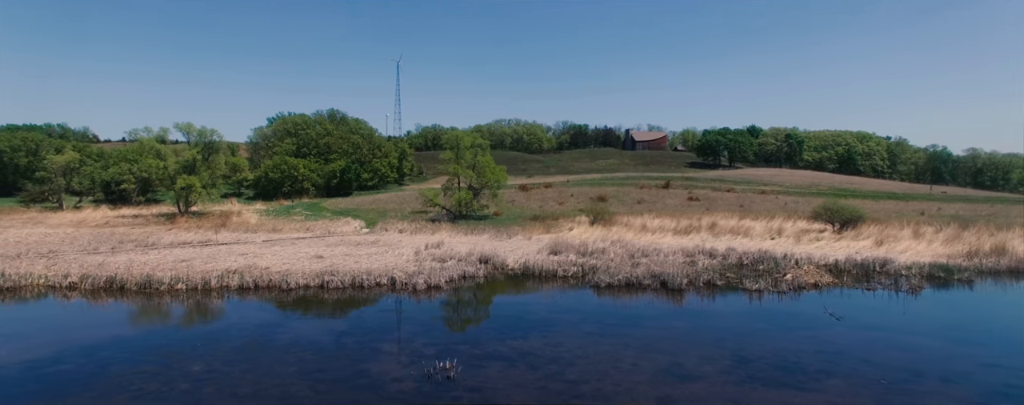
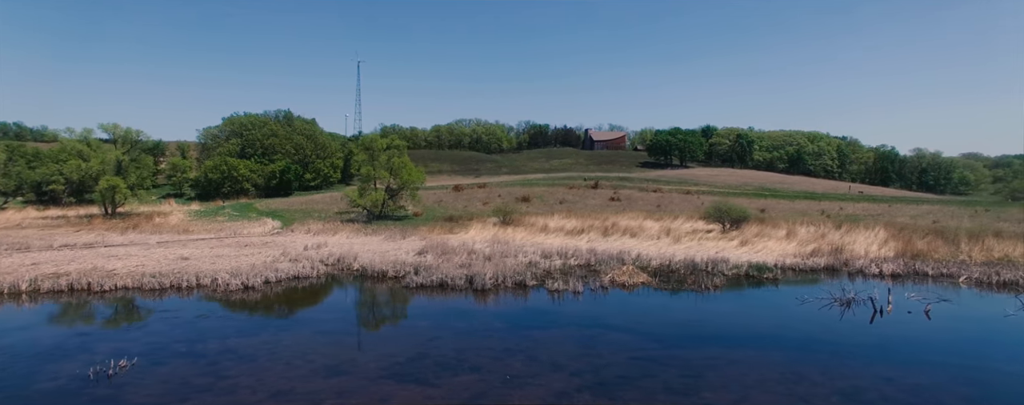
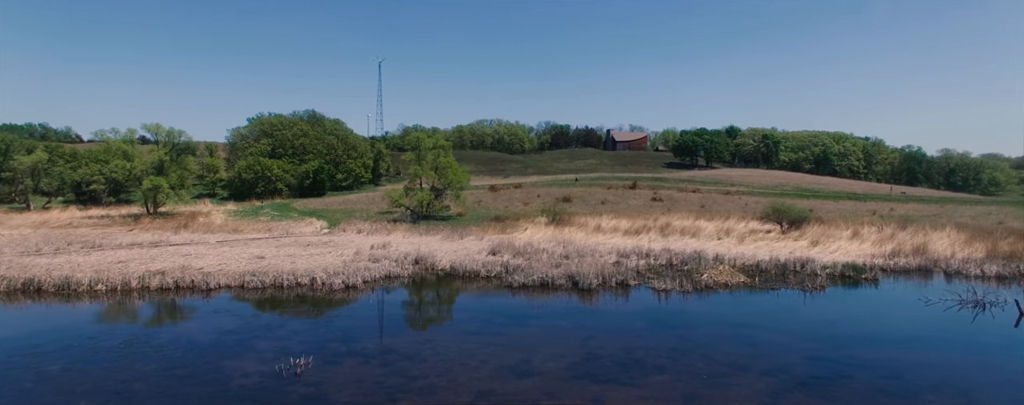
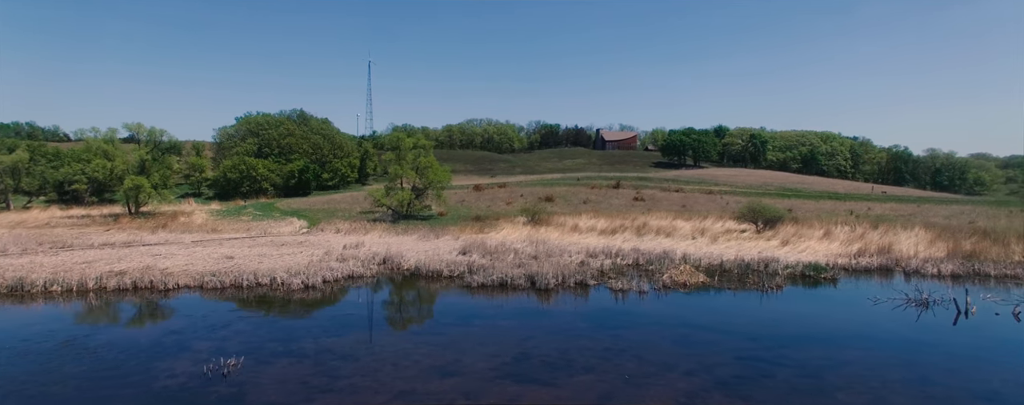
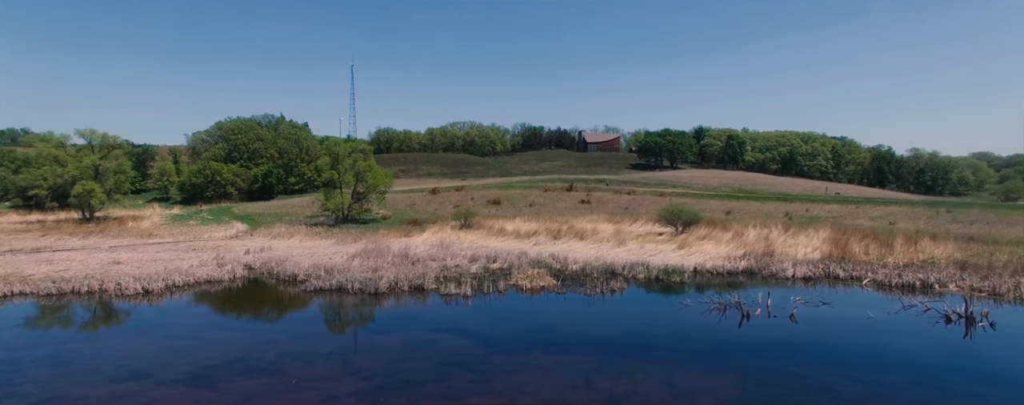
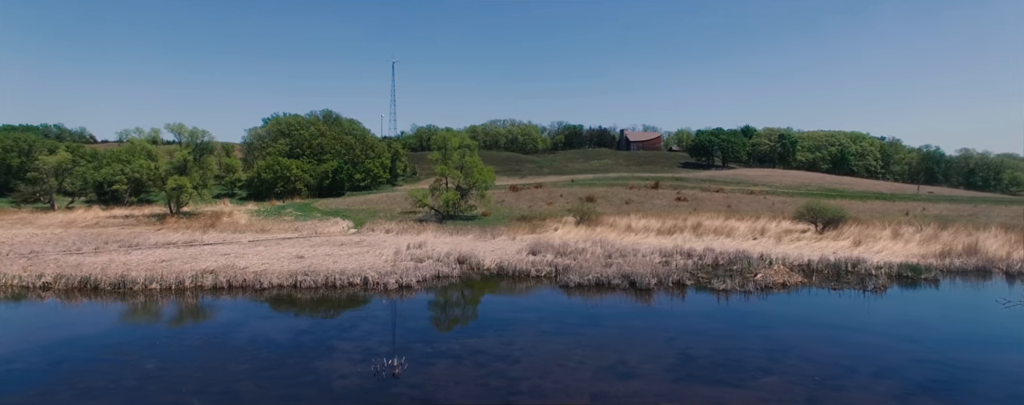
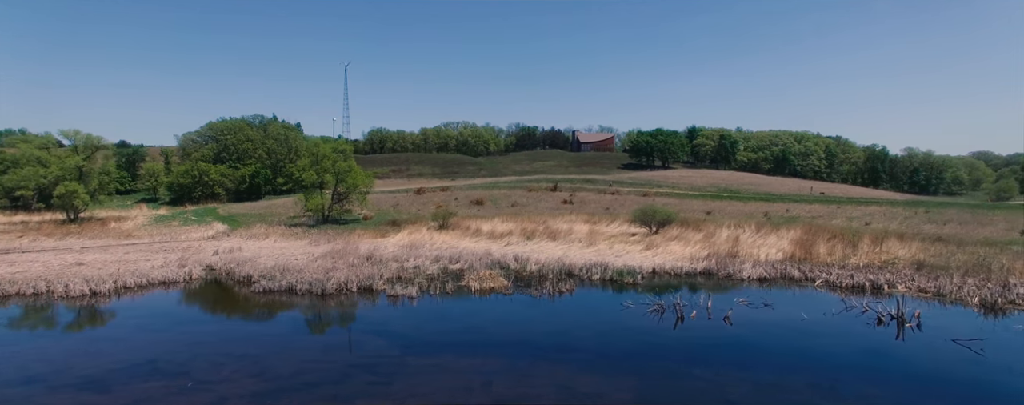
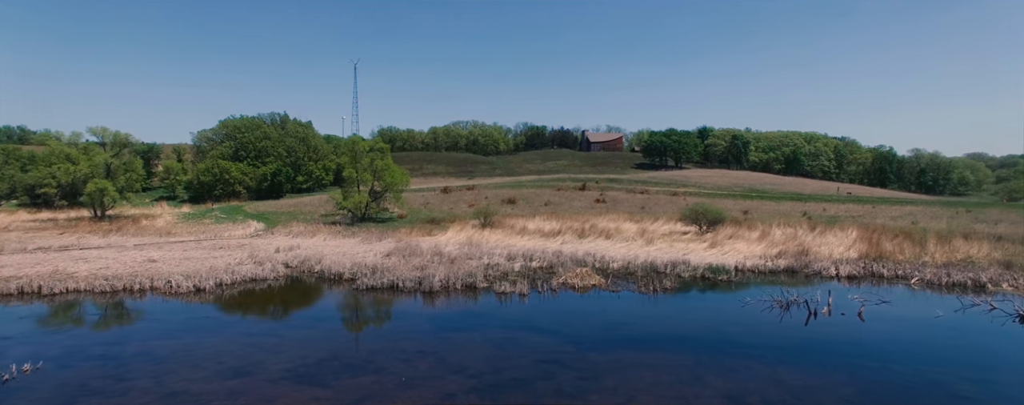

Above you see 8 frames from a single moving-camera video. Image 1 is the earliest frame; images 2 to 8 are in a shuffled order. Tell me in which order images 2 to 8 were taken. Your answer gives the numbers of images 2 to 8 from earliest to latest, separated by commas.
6, 3, 4, 2, 8, 5, 7
